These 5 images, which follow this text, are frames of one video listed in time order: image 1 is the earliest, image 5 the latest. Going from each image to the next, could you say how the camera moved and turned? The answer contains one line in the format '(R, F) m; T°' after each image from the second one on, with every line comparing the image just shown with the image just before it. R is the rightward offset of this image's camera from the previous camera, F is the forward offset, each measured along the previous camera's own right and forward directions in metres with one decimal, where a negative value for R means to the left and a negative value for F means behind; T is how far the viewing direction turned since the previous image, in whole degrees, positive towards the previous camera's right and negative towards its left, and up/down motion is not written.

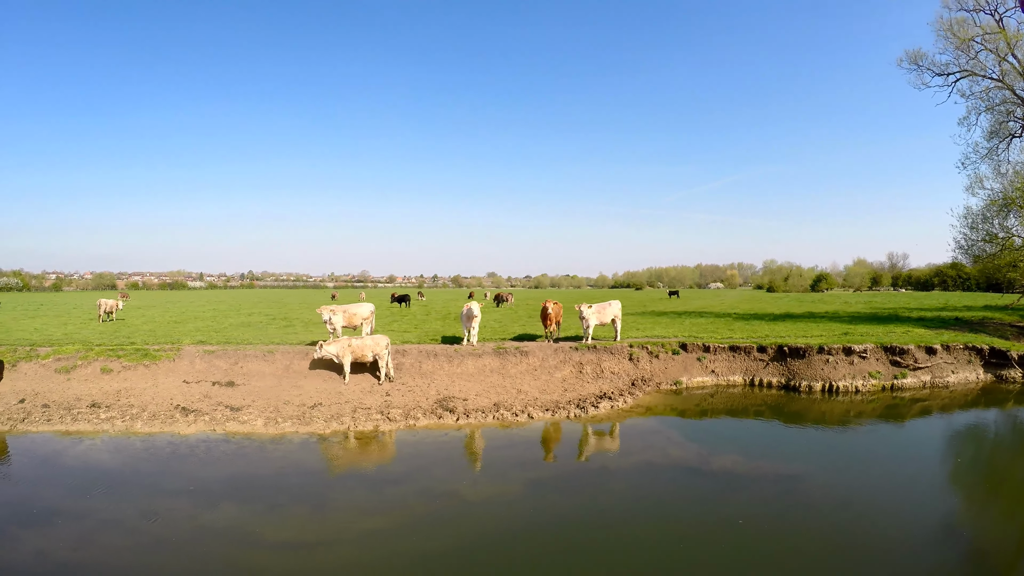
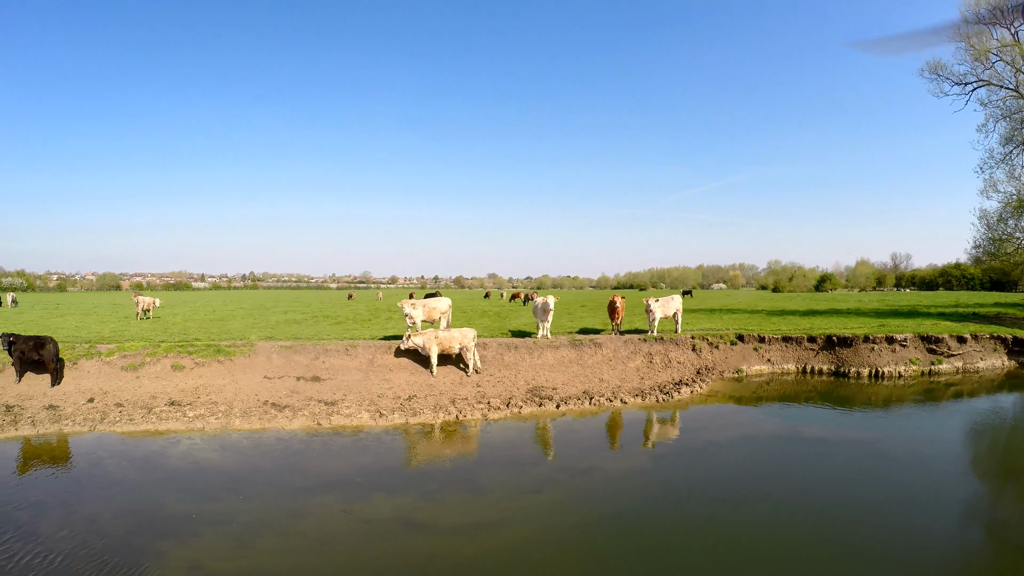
(-3.7, -0.1) m; +5°
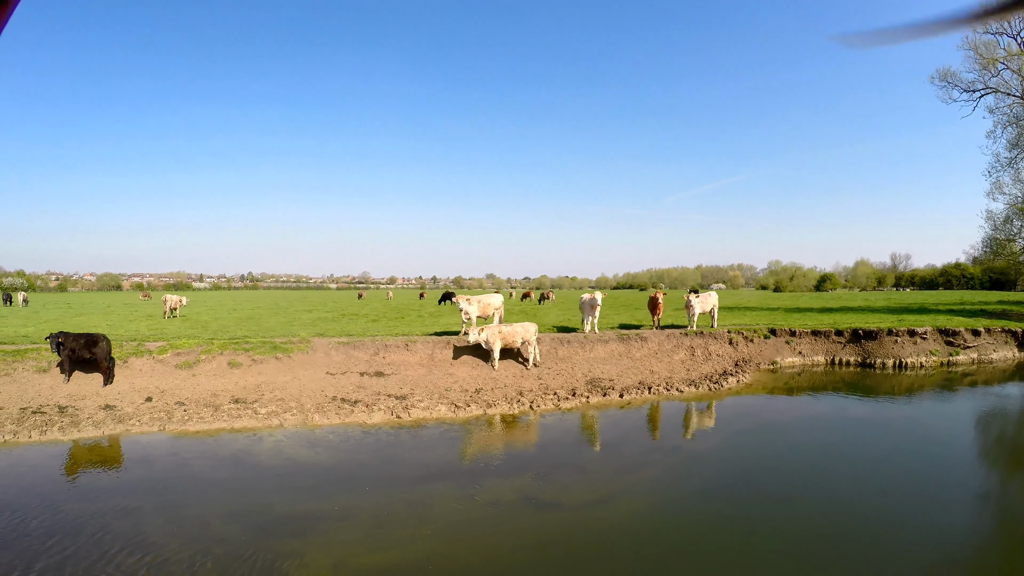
(-2.7, -0.1) m; +4°
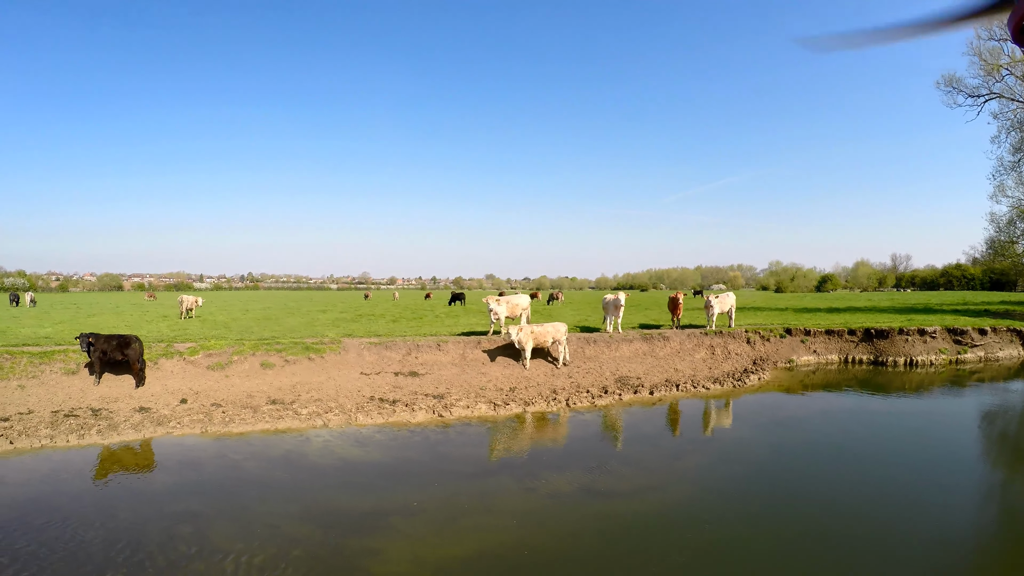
(-1.4, -0.1) m; +2°
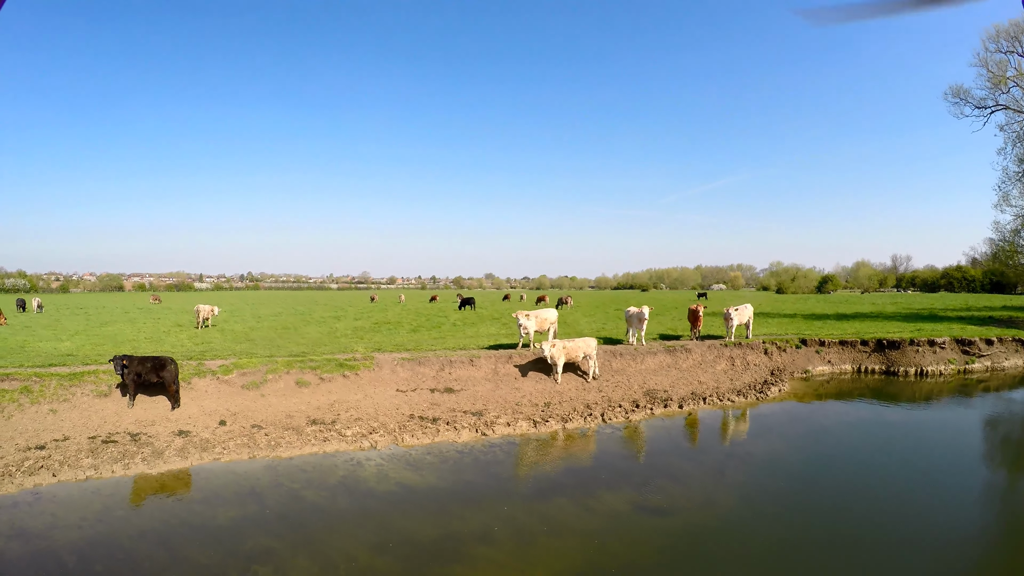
(-1.5, 0.0) m; +2°
